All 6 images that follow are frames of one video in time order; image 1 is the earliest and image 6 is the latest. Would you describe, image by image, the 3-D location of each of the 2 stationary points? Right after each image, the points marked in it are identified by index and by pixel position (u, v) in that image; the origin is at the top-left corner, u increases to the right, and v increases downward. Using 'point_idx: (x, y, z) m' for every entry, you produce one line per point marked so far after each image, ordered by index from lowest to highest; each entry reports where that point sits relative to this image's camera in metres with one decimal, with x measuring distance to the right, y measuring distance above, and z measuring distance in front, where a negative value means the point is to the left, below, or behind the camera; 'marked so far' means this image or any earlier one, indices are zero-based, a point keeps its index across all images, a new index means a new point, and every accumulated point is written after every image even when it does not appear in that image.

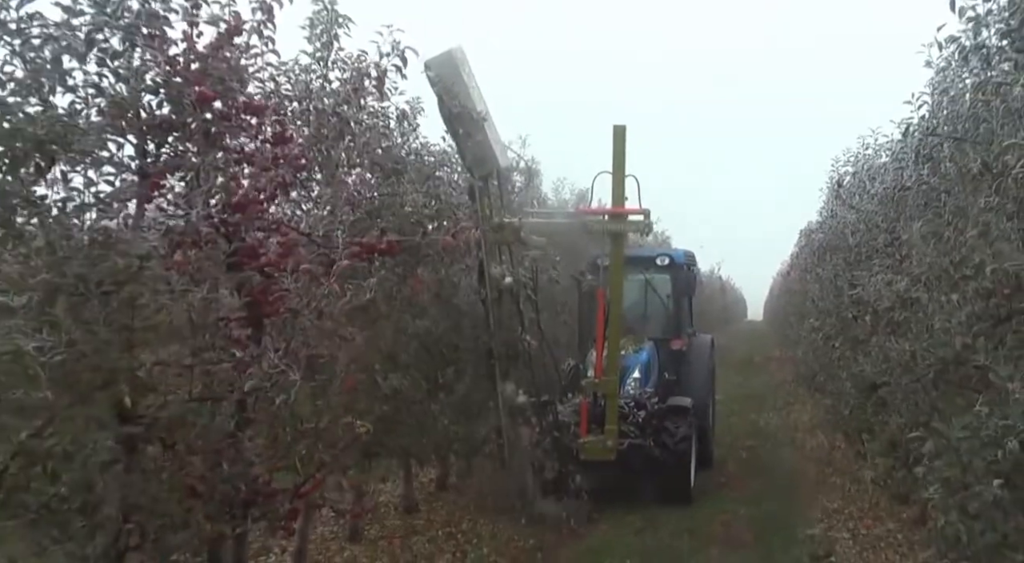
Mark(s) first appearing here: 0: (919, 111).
0: (+2.5, +1.0, +5.0) m
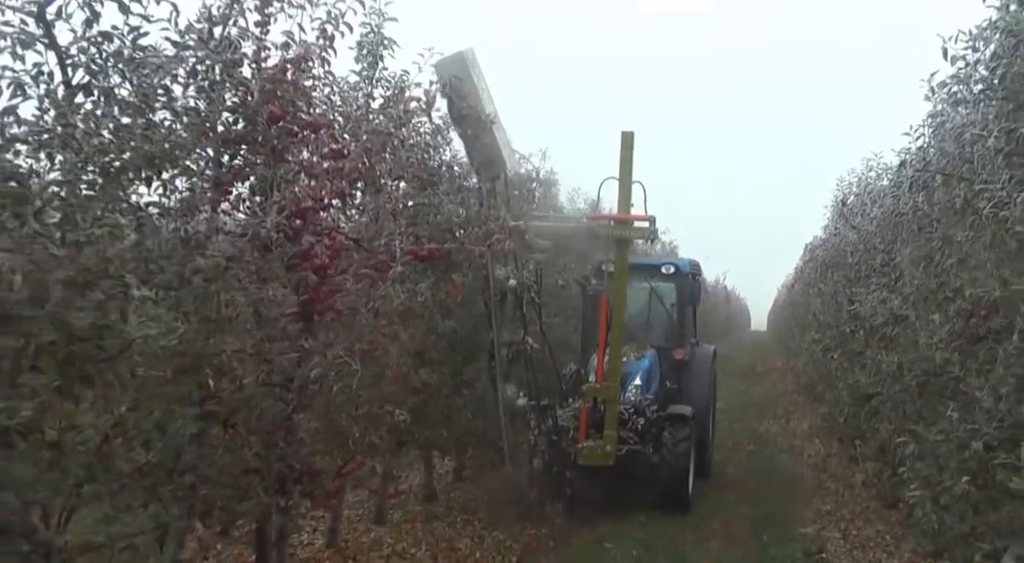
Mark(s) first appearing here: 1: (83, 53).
0: (+2.6, +0.9, +5.4) m
1: (-1.5, +0.8, +2.8) m
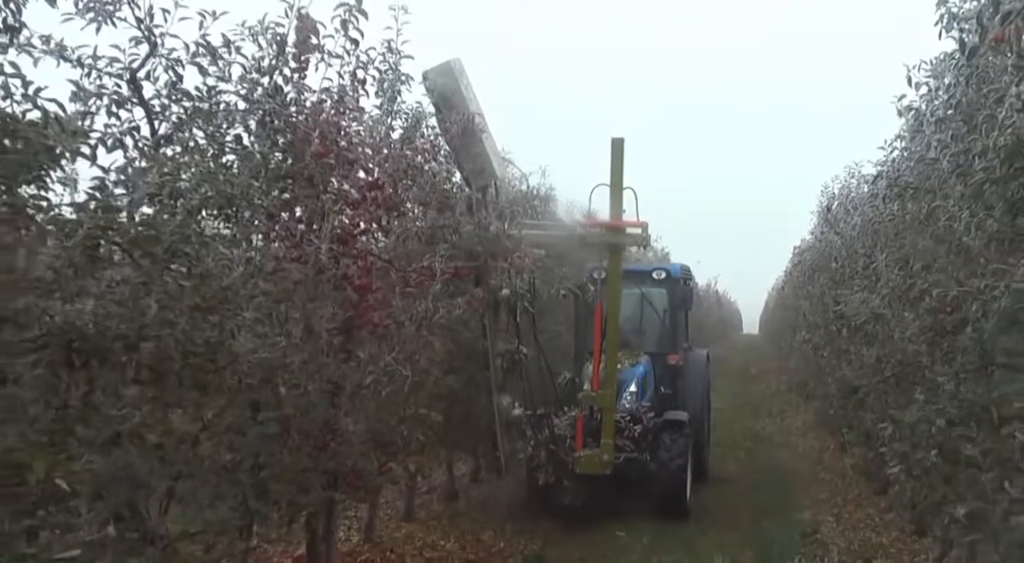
0: (+2.7, +0.9, +5.9) m
1: (-1.4, +0.7, +3.3) m
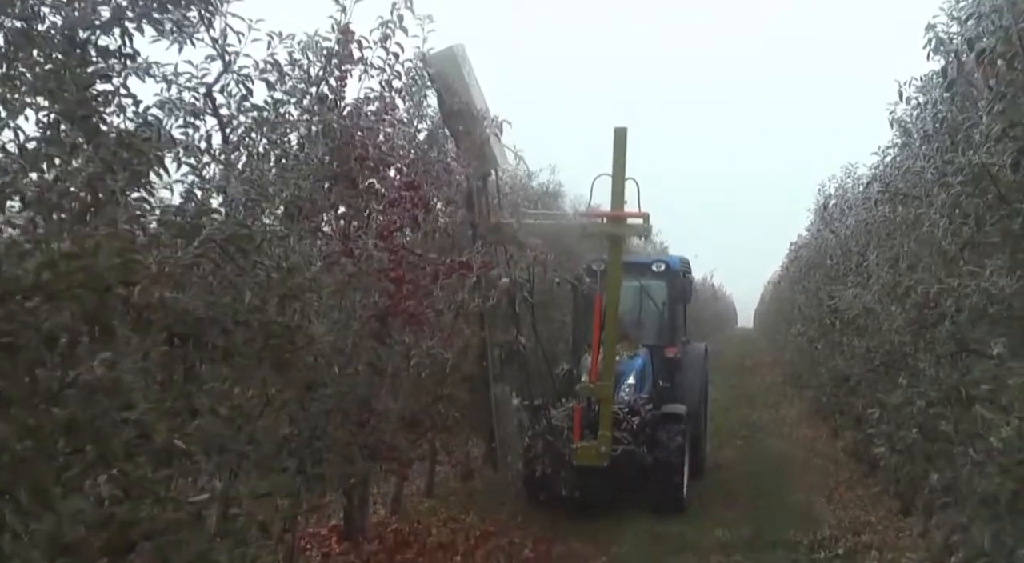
0: (+2.8, +0.9, +6.3) m
1: (-1.2, +0.7, +3.7) m
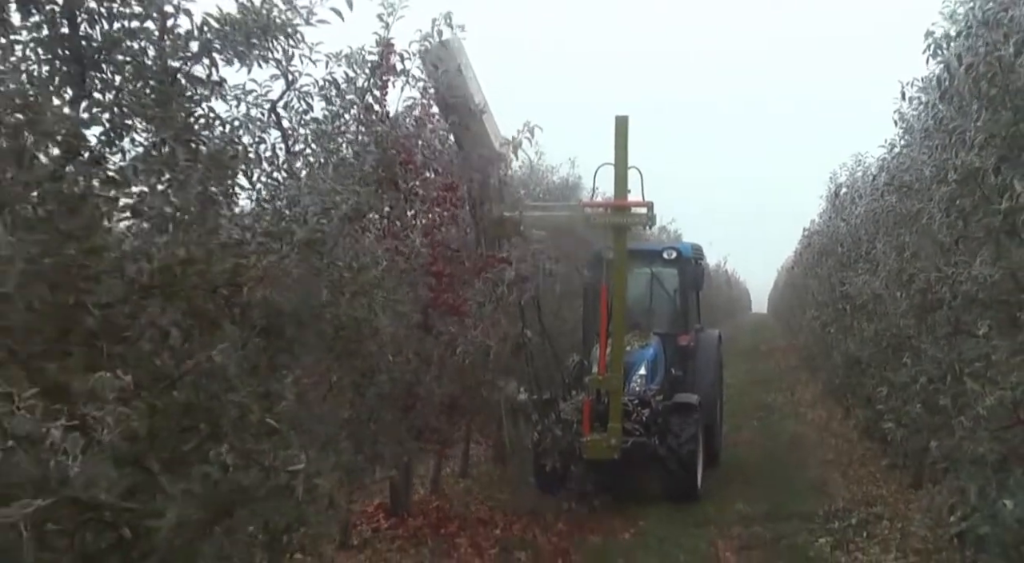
0: (+3.1, +1.1, +6.6) m
1: (-1.1, +0.7, +4.1) m
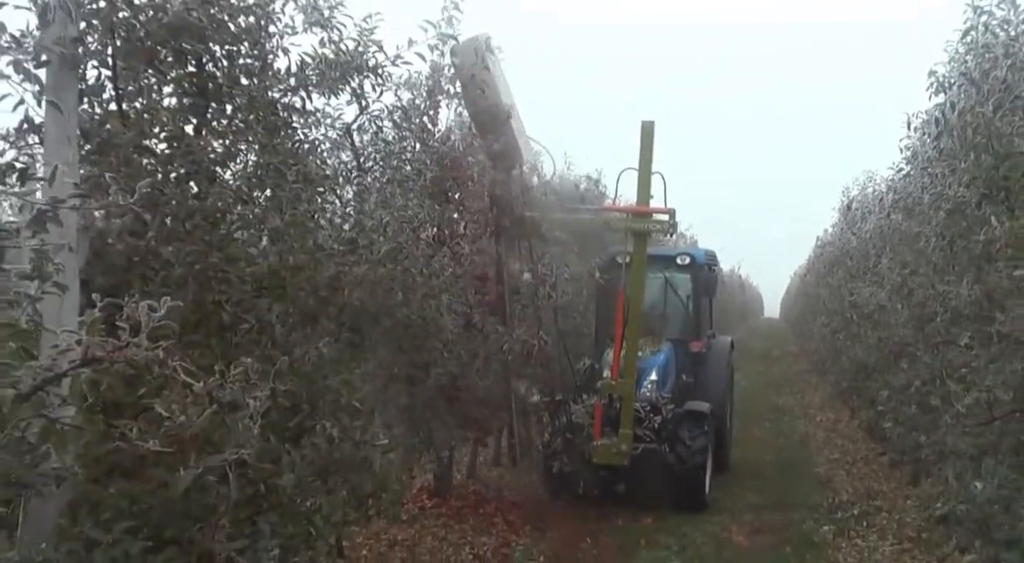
0: (+3.4, +1.0, +7.1) m
1: (-0.8, +0.7, +4.6) m
